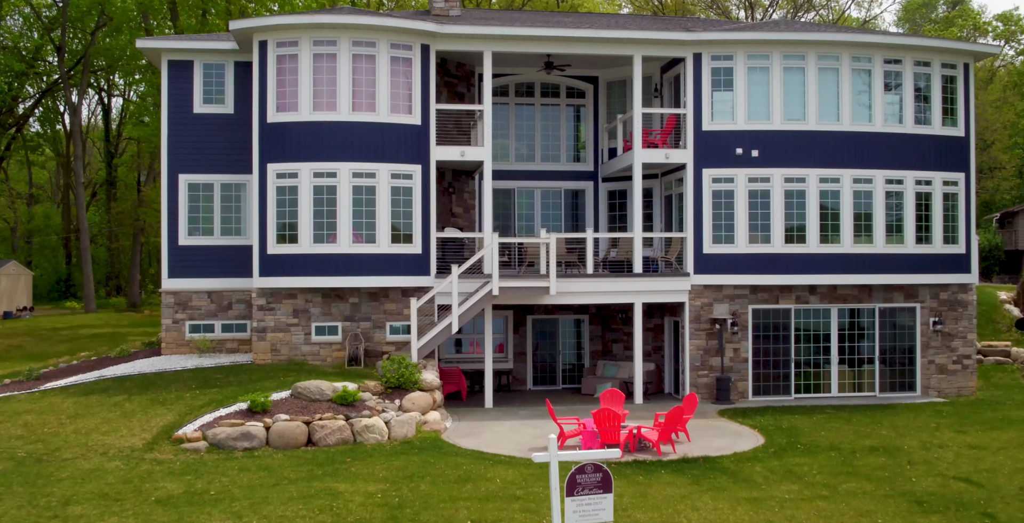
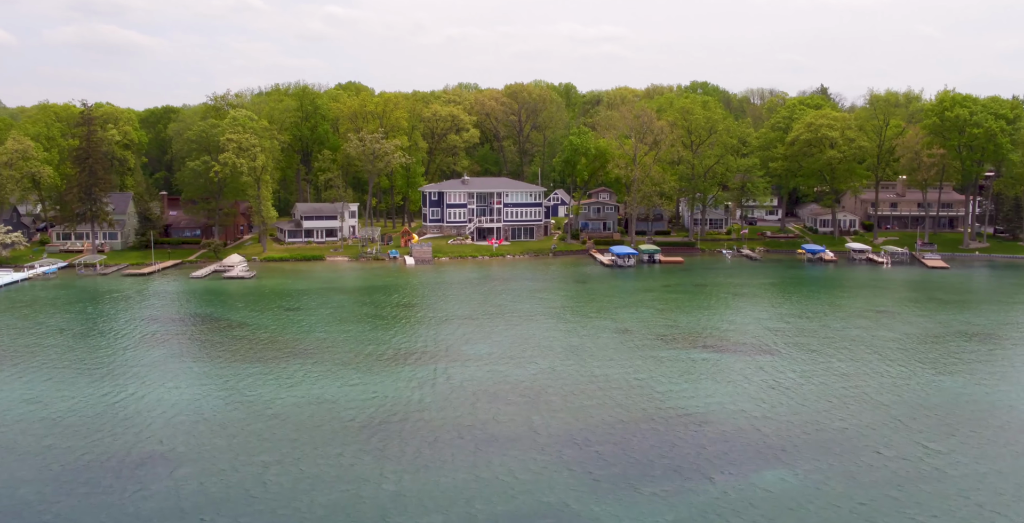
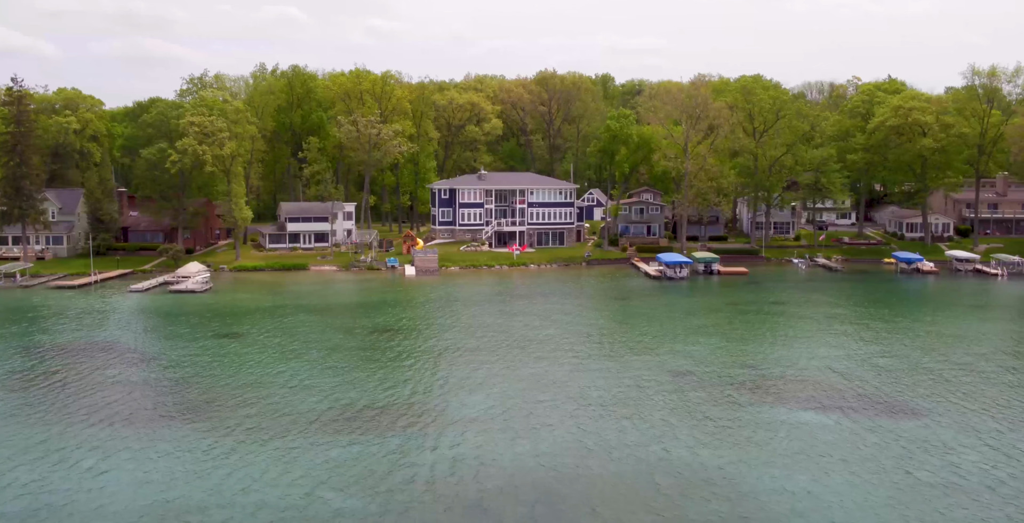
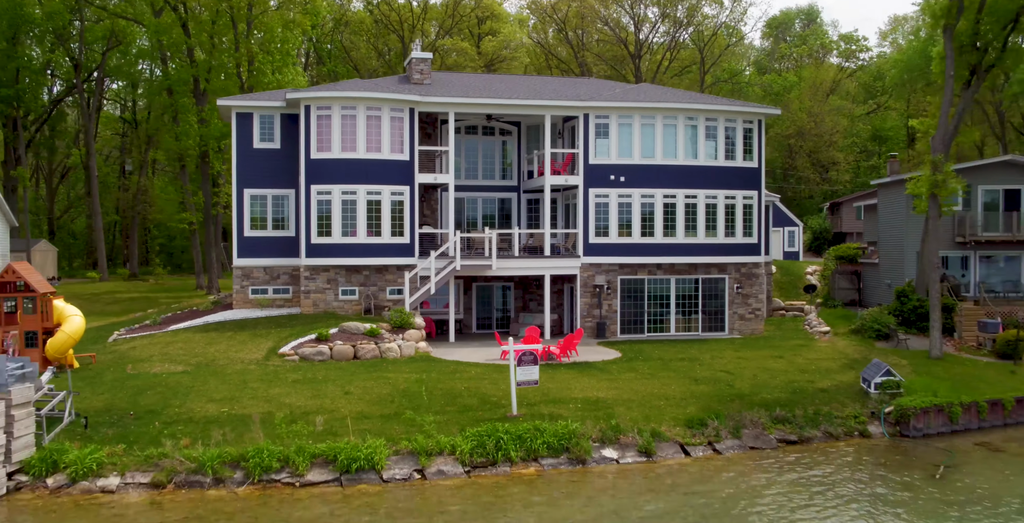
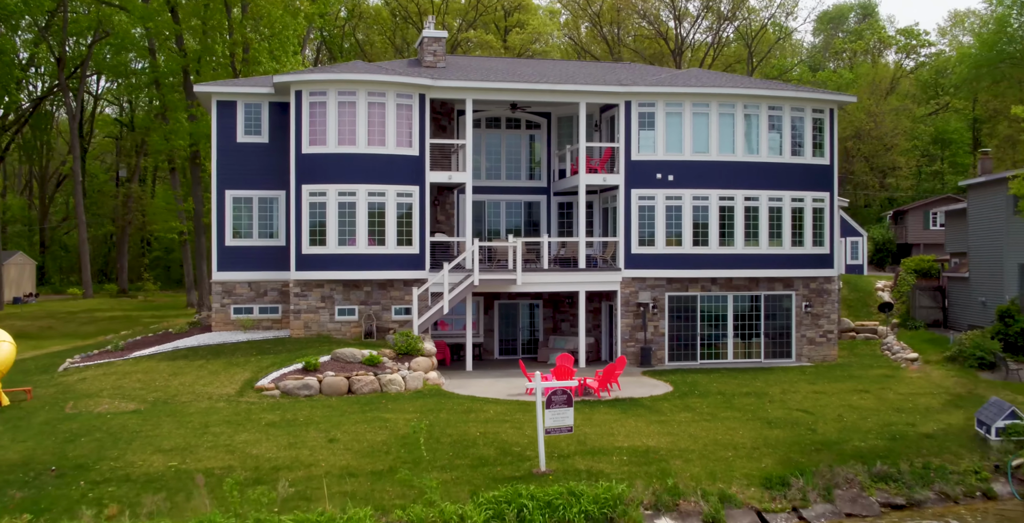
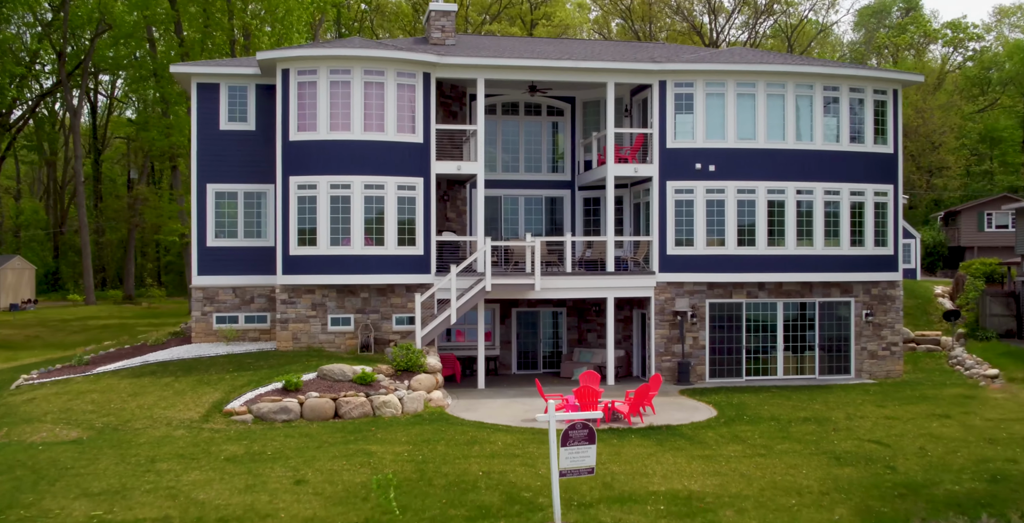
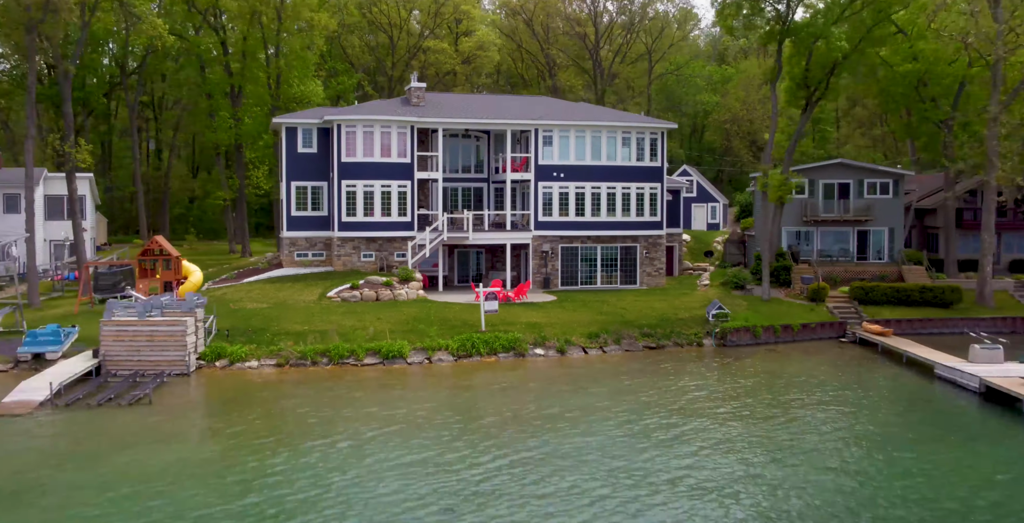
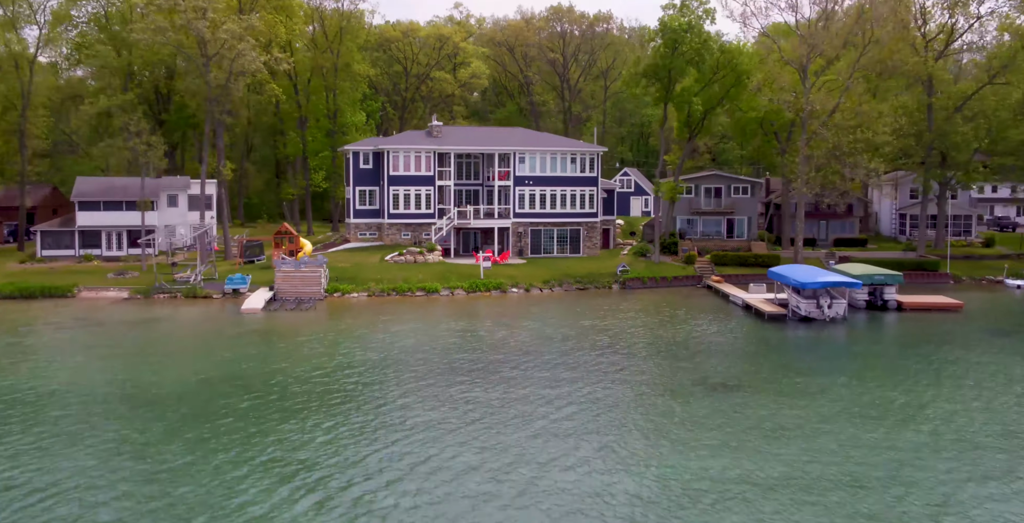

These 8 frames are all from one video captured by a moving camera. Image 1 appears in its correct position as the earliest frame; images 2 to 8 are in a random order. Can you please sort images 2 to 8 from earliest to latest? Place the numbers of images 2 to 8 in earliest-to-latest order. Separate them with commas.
6, 5, 4, 7, 8, 3, 2
